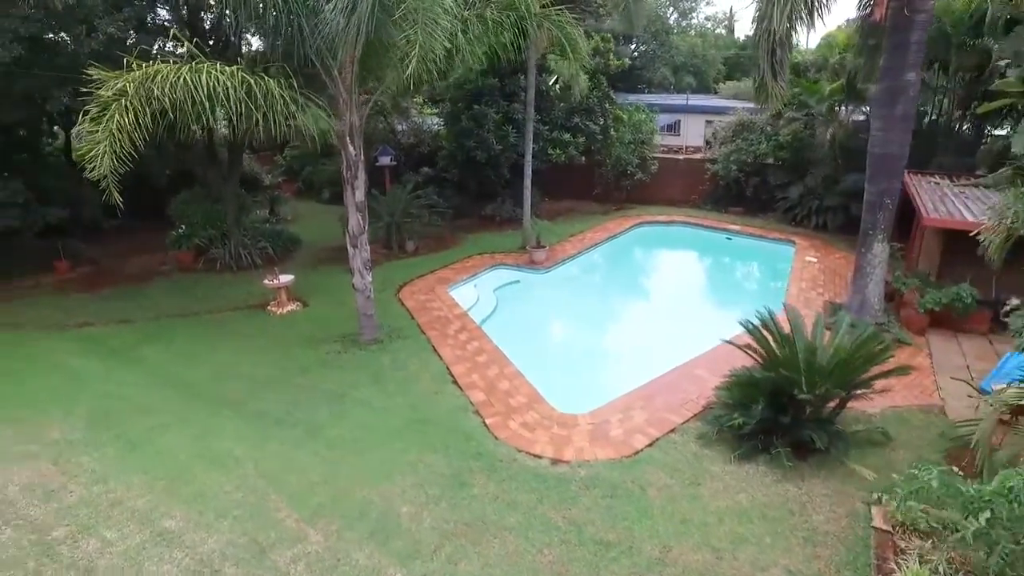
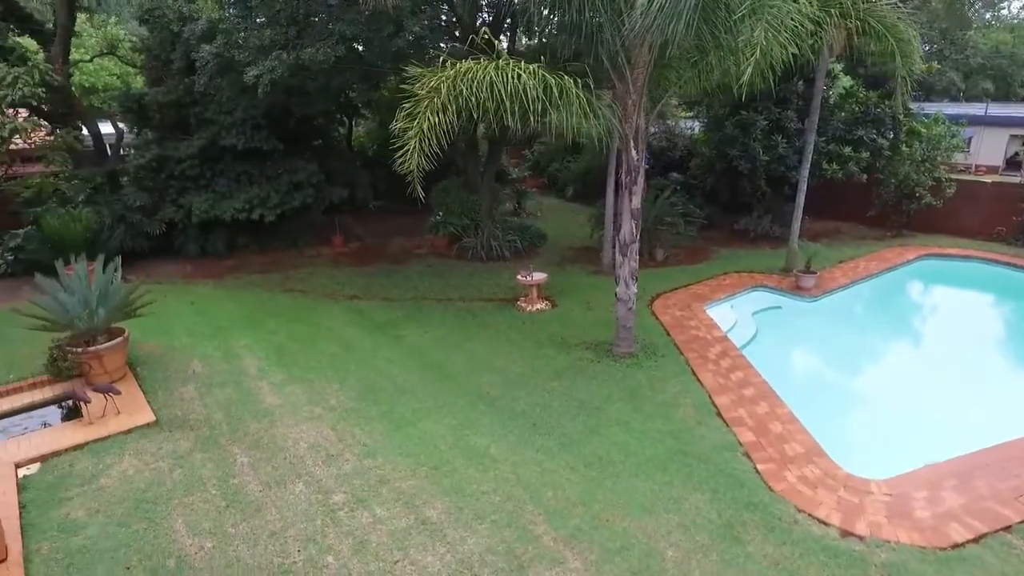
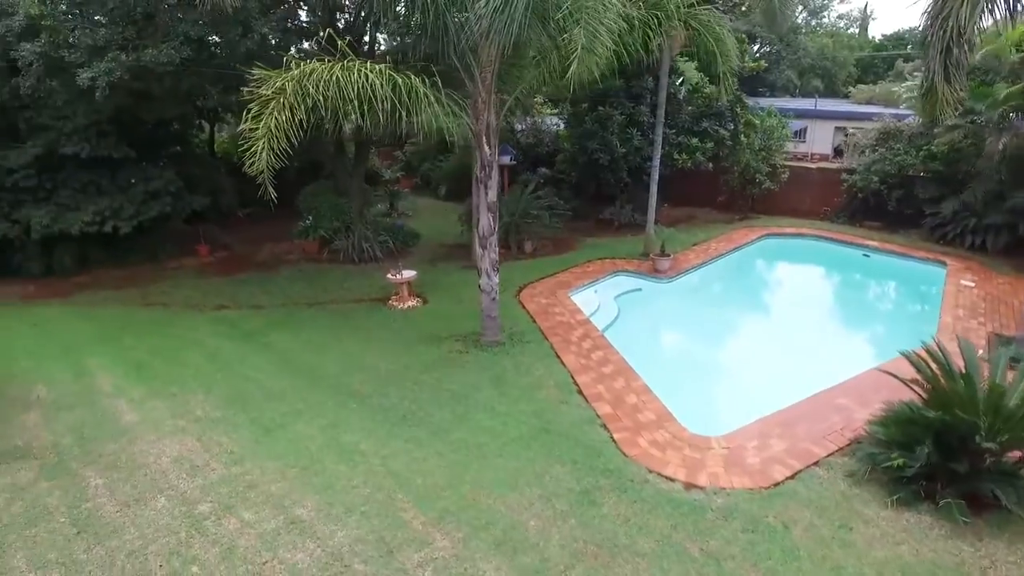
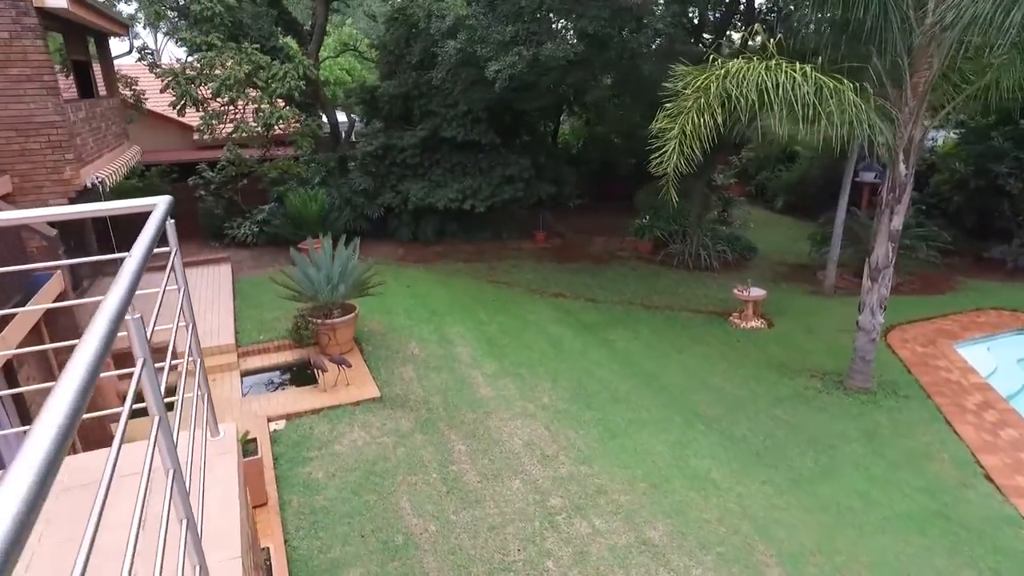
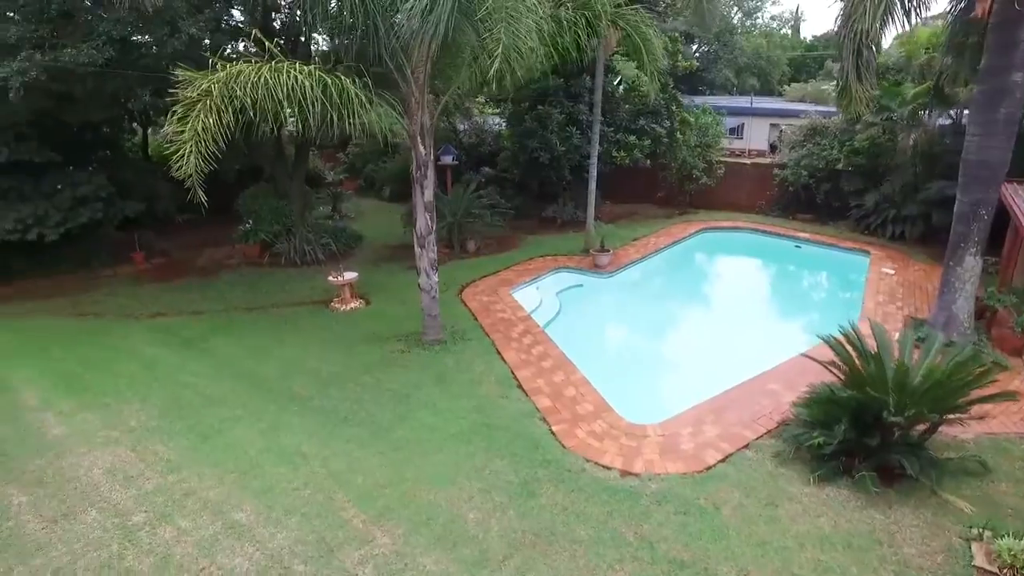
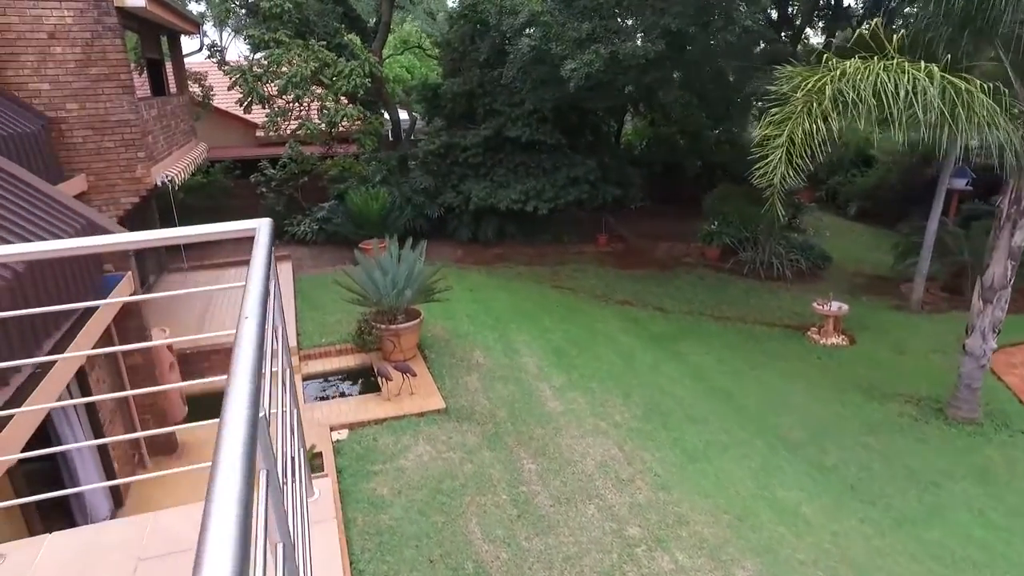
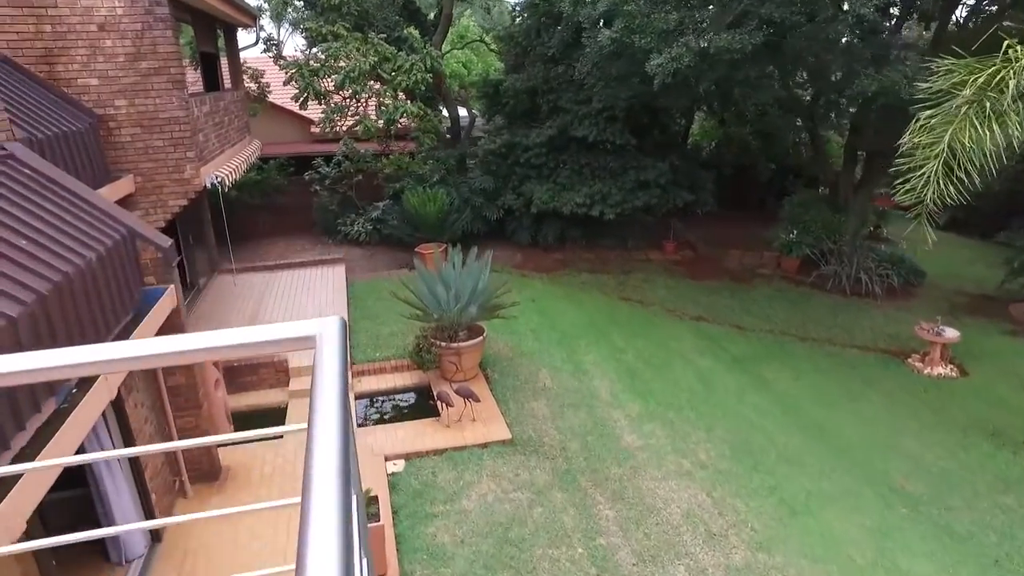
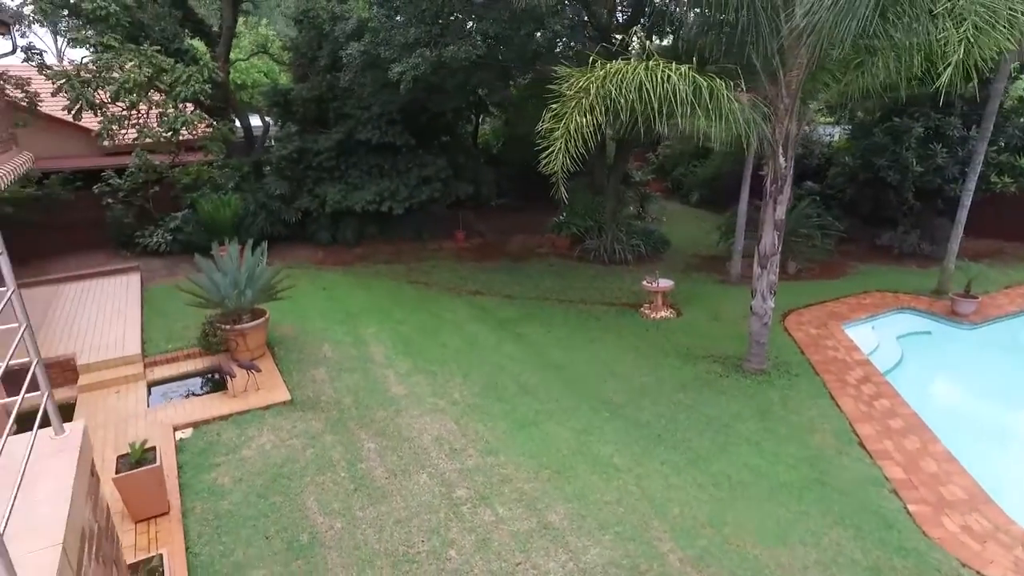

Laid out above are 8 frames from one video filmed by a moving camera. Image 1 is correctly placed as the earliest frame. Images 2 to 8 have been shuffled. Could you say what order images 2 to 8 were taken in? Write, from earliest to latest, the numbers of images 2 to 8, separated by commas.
5, 3, 2, 8, 4, 6, 7
